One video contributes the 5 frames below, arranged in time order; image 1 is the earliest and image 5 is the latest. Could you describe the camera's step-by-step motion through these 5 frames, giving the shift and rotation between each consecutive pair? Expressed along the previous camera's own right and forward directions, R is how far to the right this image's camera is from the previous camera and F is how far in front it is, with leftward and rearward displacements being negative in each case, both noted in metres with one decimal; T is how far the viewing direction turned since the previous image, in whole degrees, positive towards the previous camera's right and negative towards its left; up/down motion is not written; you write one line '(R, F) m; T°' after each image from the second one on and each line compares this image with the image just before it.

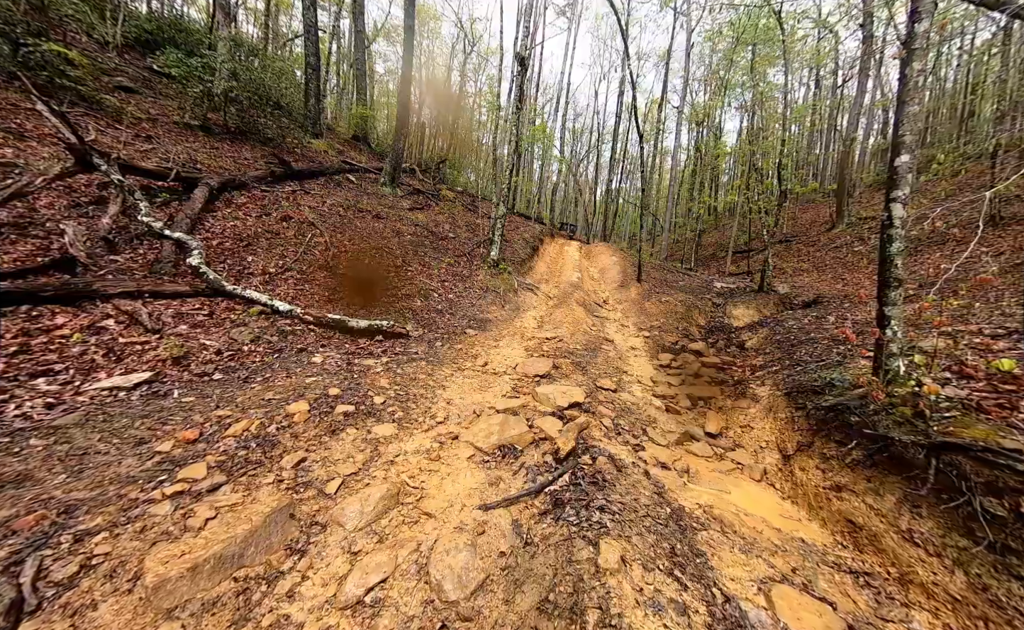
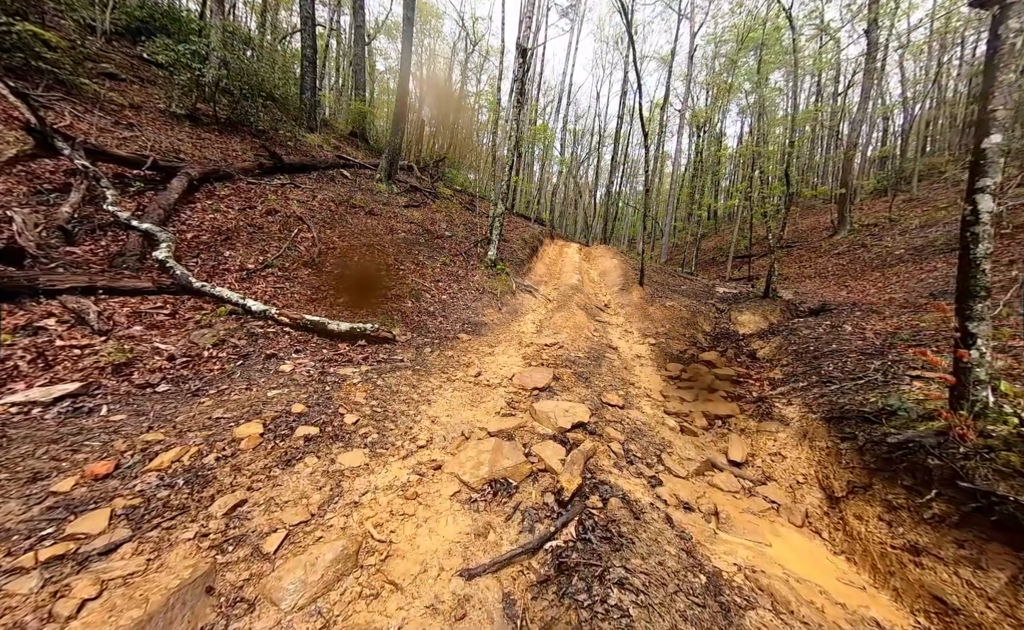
(0.0, +0.5) m; 0°
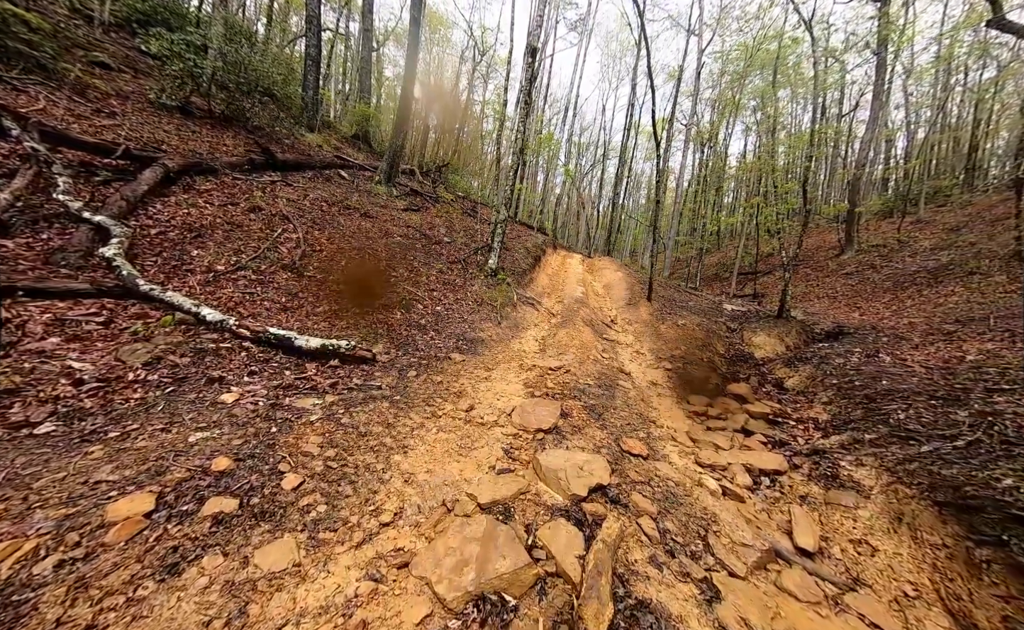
(0.0, +0.7) m; 0°
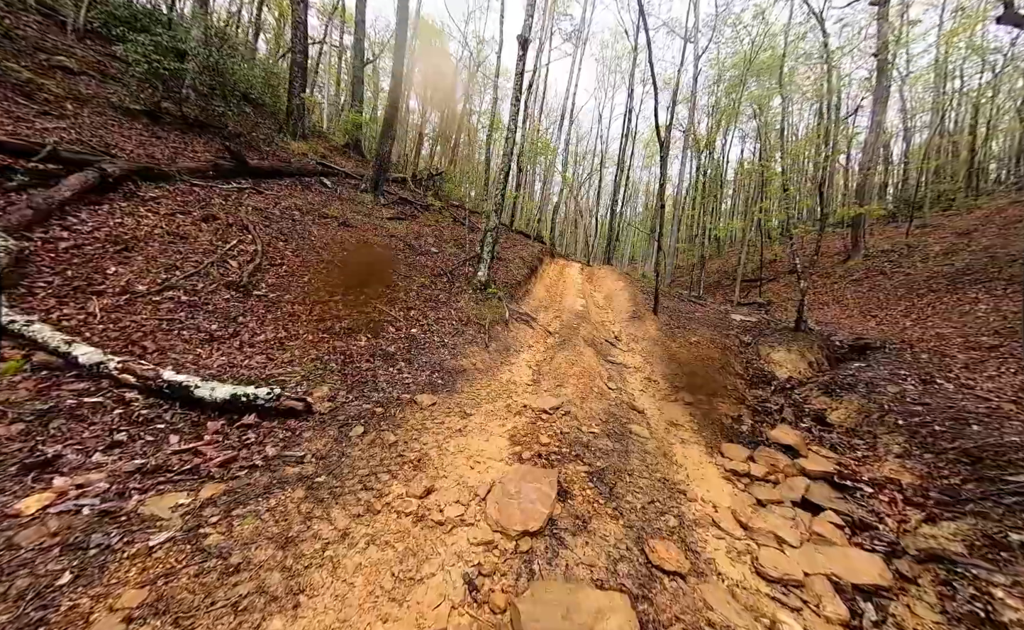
(+0.2, +1.1) m; 0°
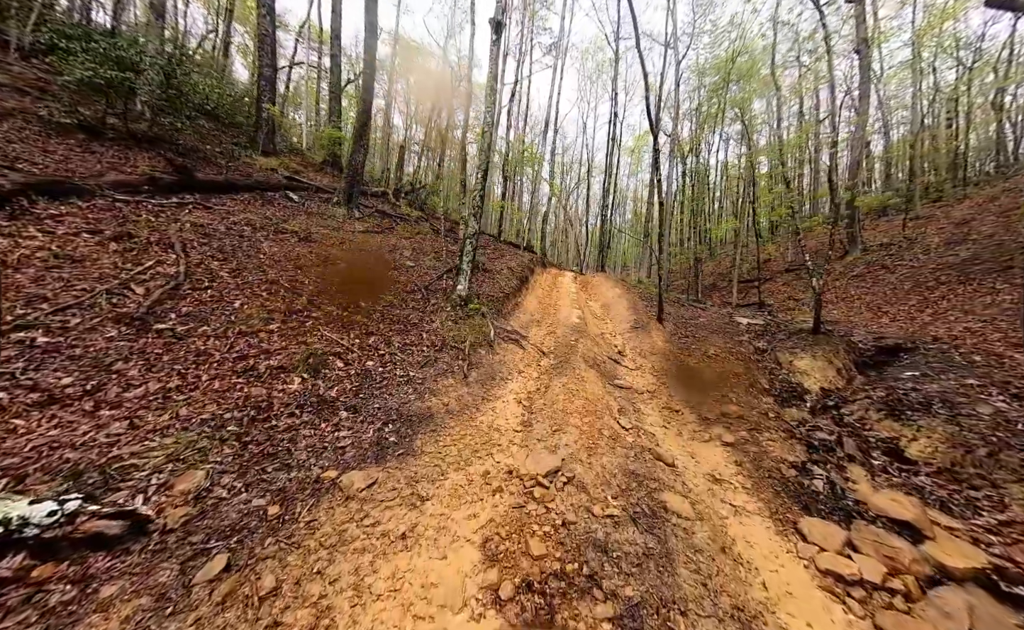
(+0.2, +1.2) m; +1°
